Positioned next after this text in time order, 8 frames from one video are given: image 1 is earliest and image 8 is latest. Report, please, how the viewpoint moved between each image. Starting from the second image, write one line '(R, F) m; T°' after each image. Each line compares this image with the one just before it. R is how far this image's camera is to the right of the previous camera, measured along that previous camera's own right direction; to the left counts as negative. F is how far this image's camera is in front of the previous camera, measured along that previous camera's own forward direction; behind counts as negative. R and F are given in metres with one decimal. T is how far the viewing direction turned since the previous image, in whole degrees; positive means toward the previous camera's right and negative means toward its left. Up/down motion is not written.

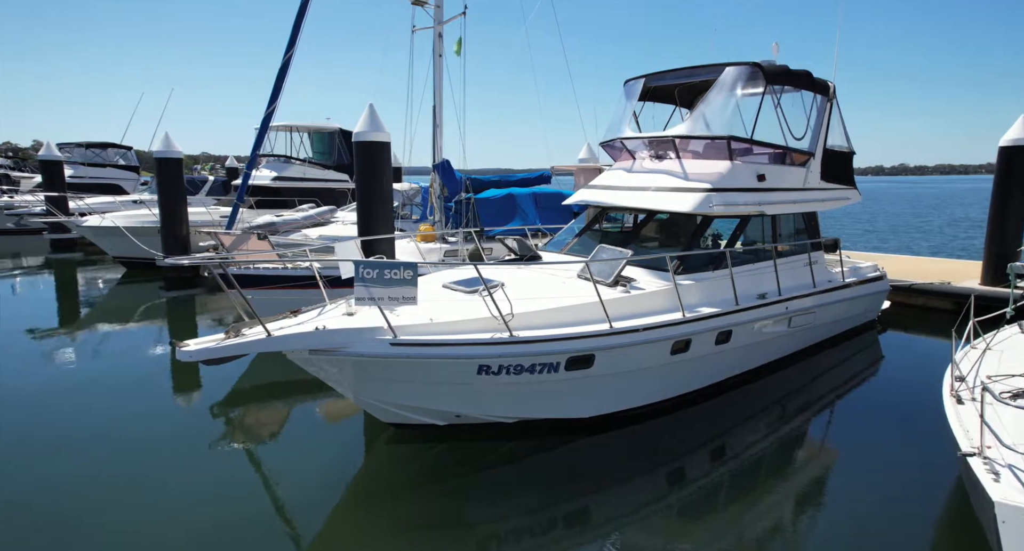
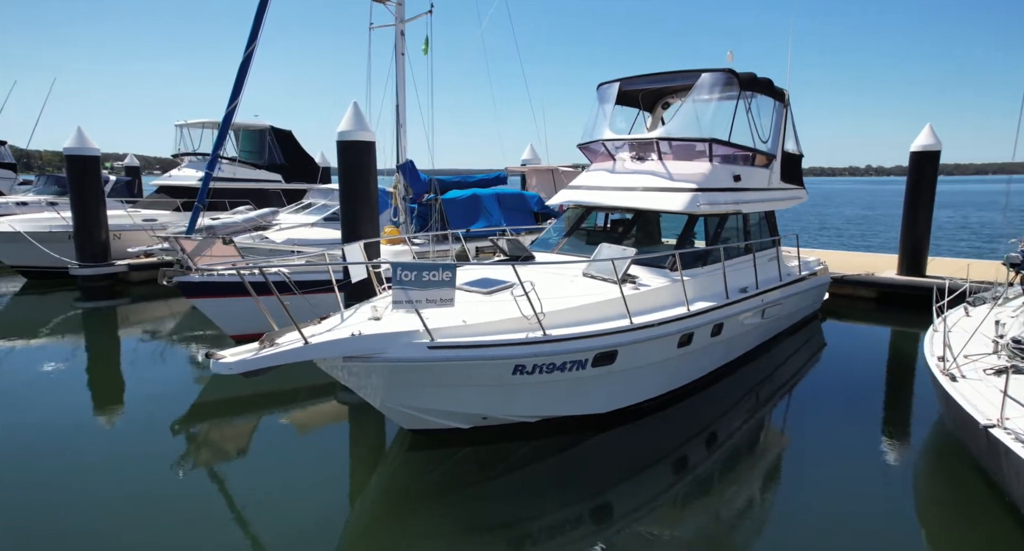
(-0.8, 0.0) m; +8°
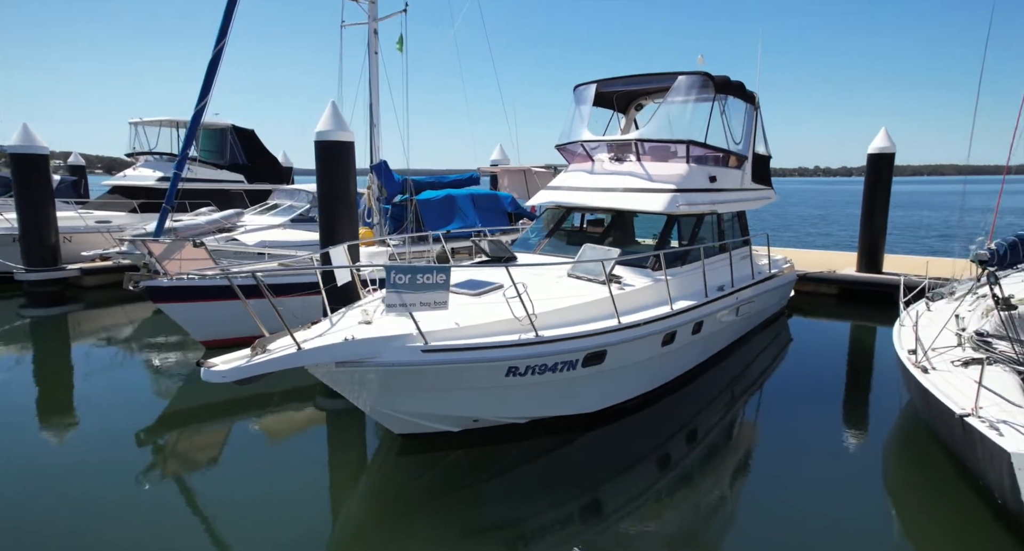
(-0.2, 0.0) m; +4°
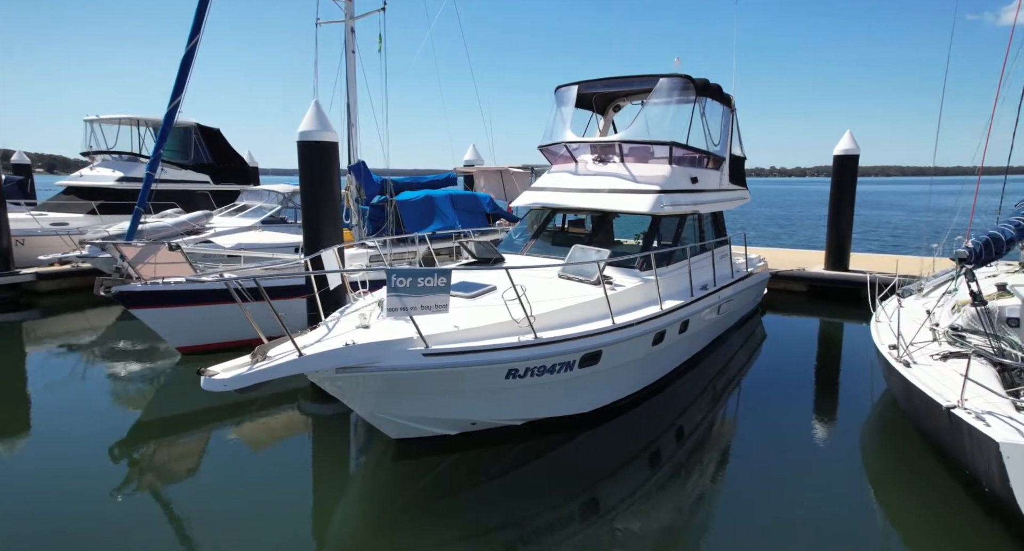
(-0.2, 0.0) m; +3°
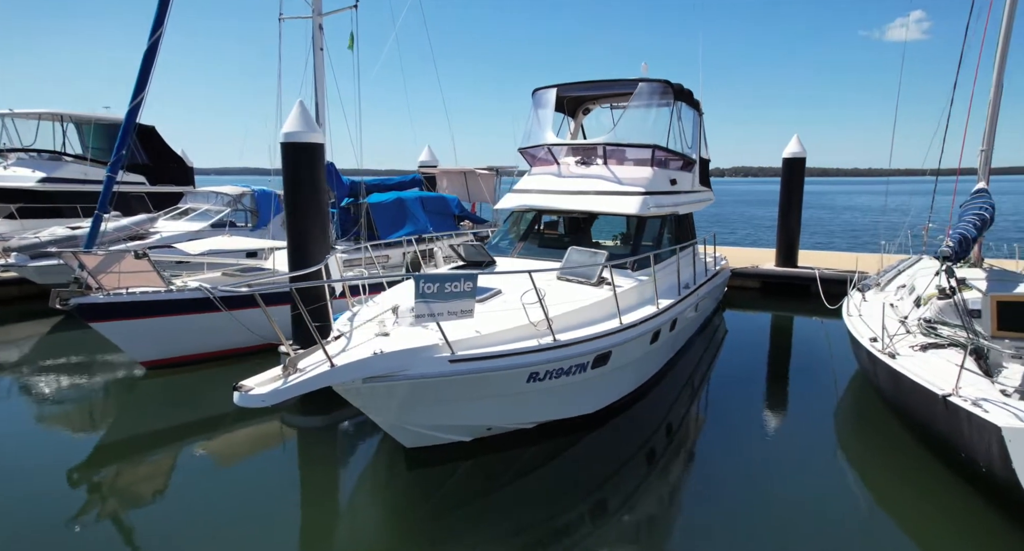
(-0.6, 0.0) m; +6°
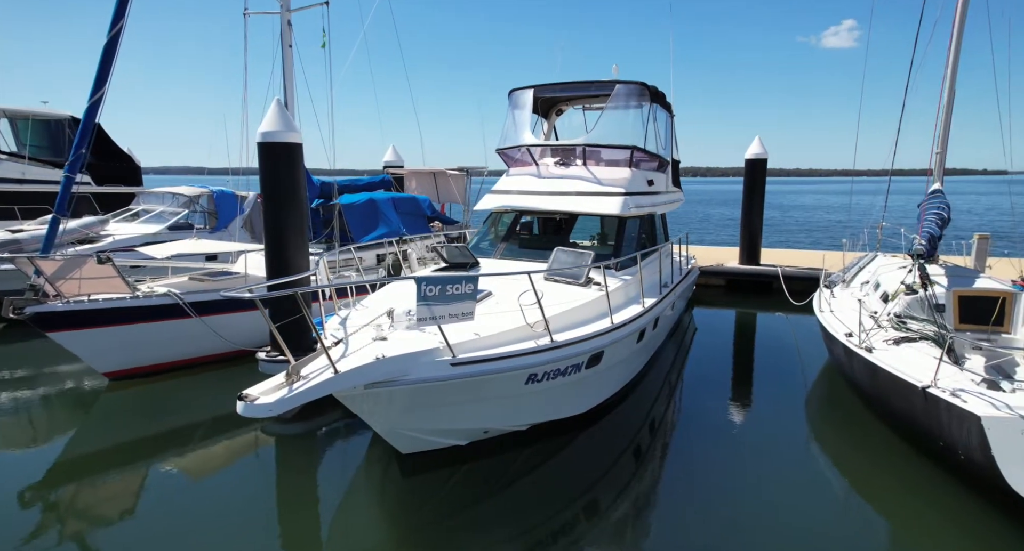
(-0.3, 0.0) m; +4°
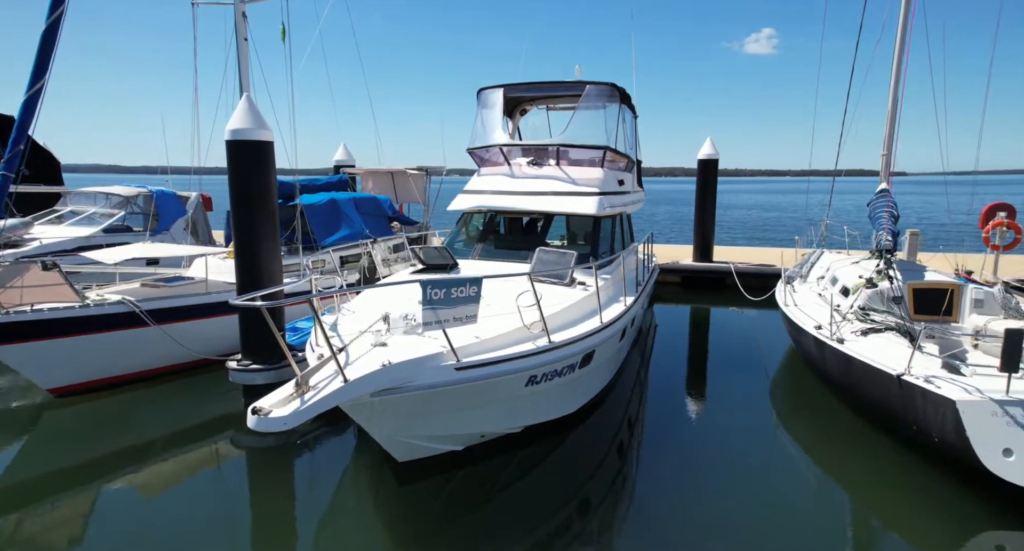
(-0.4, +0.1) m; +6°
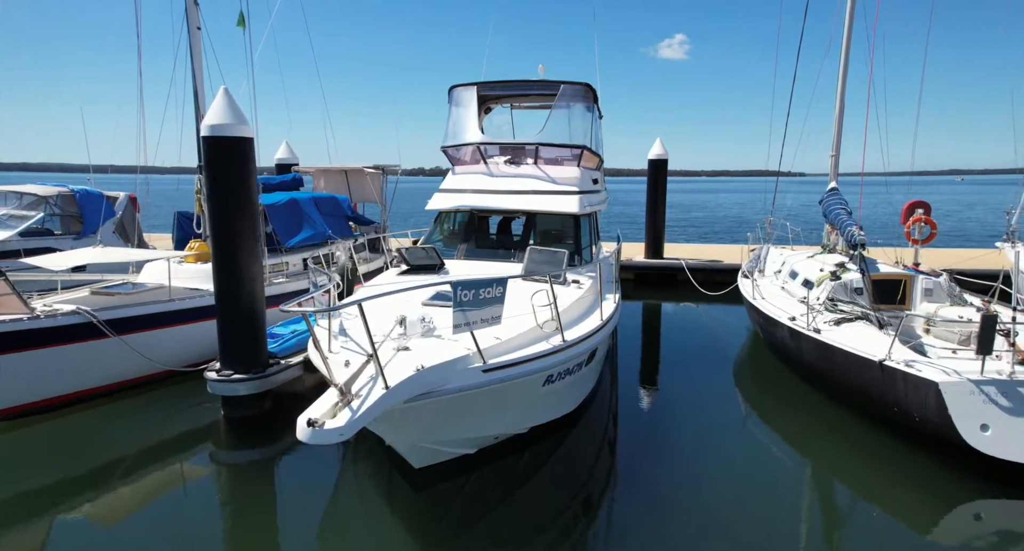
(-0.6, +0.1) m; +7°
